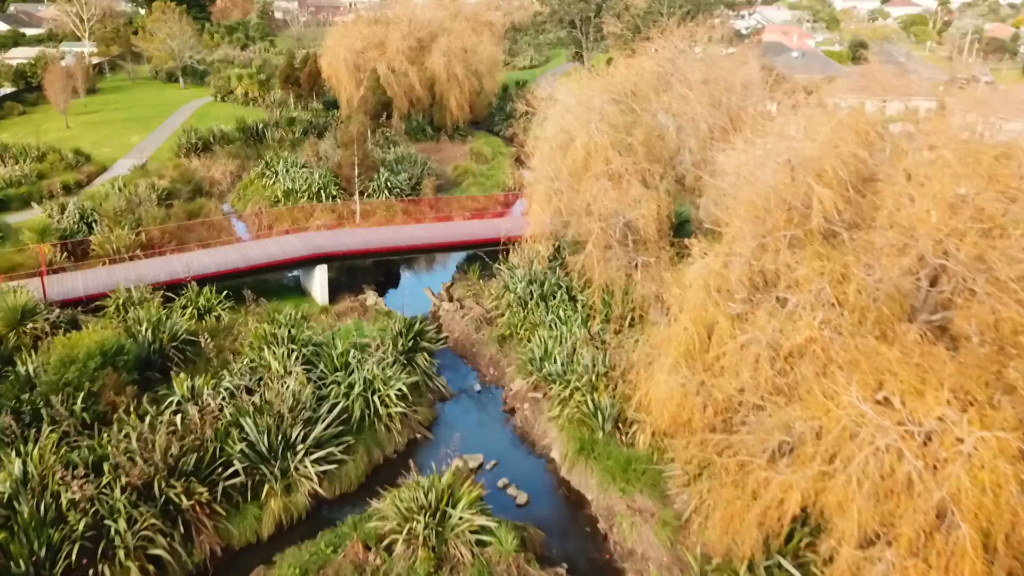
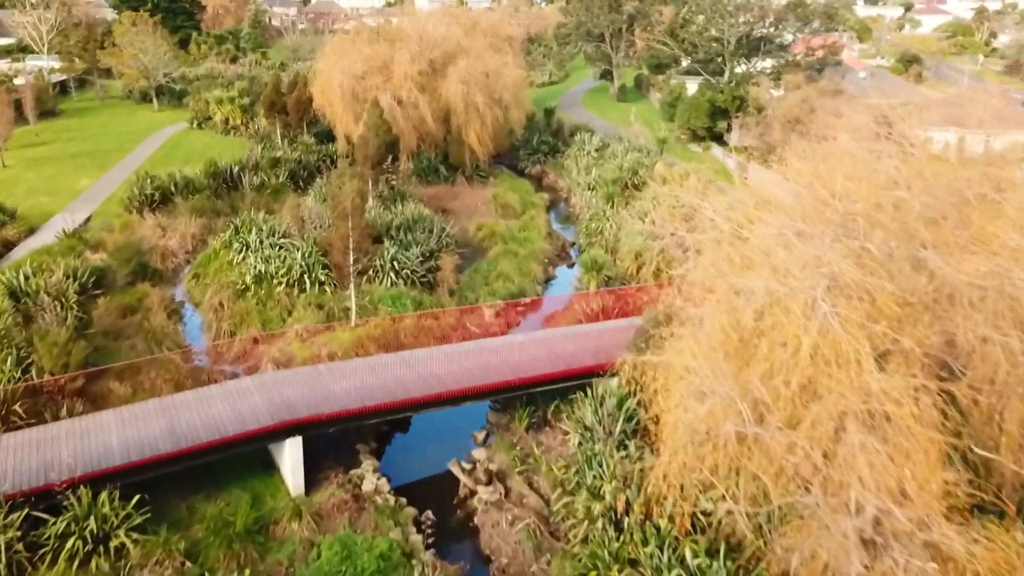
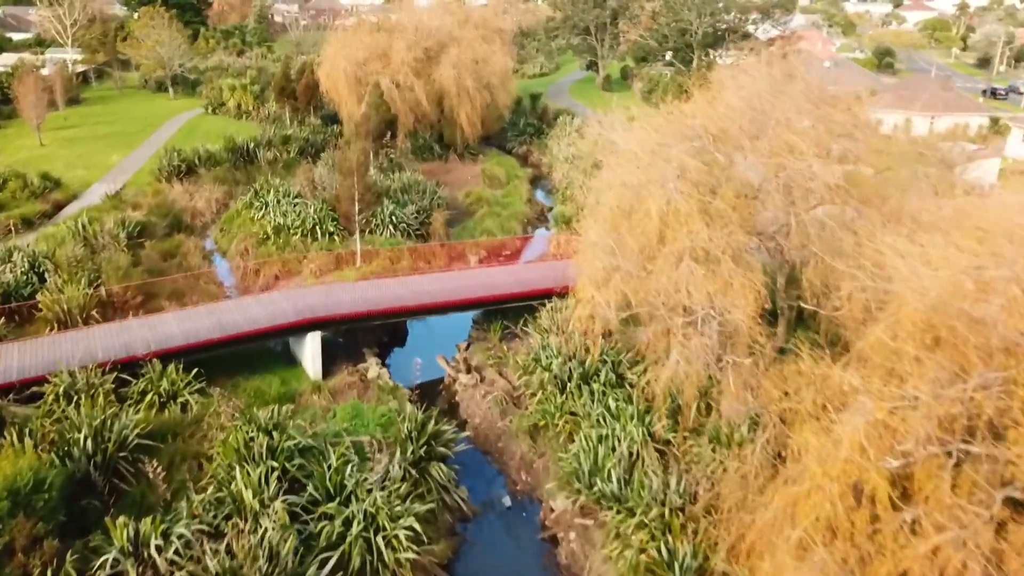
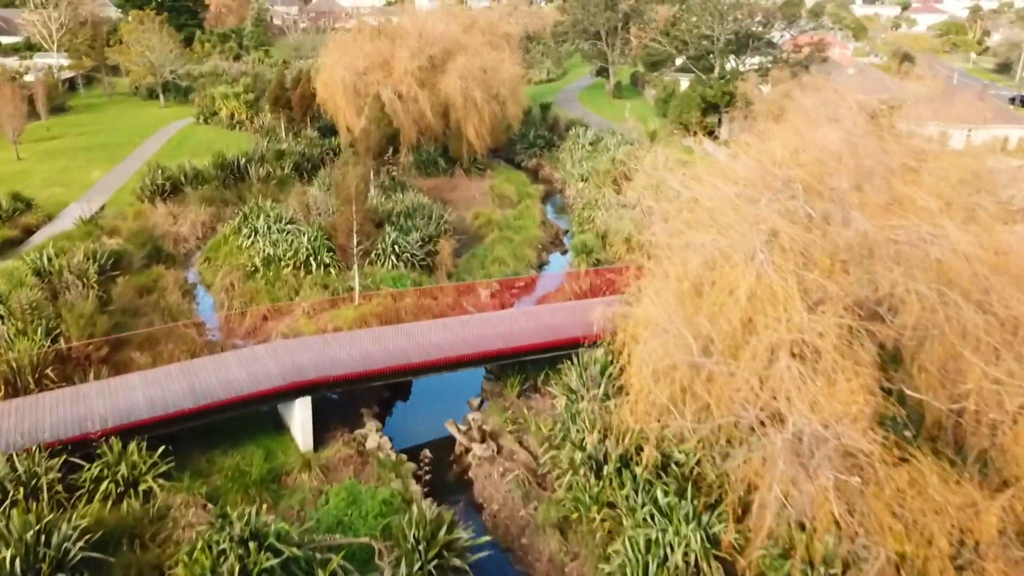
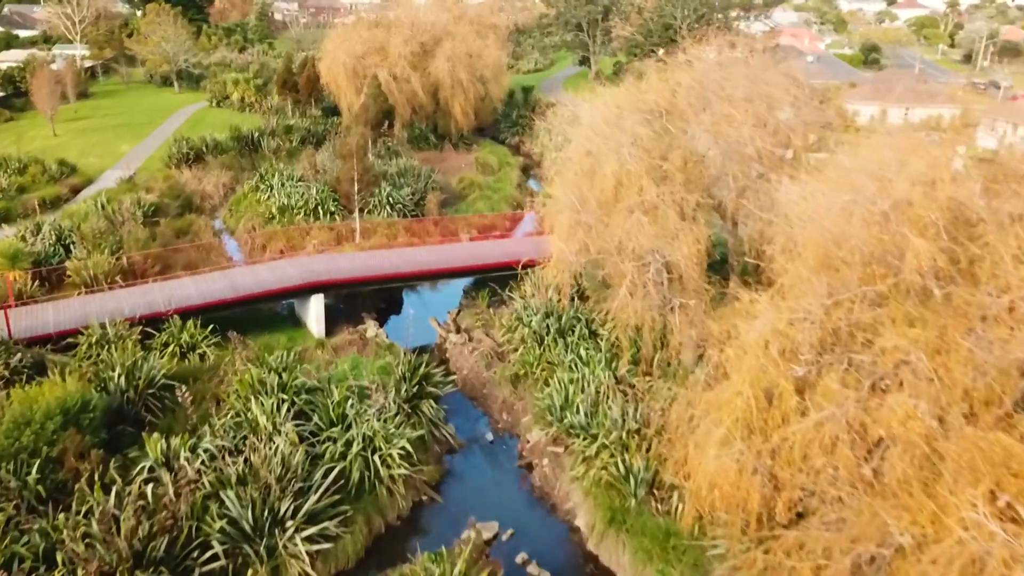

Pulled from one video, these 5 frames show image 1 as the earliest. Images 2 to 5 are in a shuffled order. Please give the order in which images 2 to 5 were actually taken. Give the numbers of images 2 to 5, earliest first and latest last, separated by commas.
5, 3, 4, 2
